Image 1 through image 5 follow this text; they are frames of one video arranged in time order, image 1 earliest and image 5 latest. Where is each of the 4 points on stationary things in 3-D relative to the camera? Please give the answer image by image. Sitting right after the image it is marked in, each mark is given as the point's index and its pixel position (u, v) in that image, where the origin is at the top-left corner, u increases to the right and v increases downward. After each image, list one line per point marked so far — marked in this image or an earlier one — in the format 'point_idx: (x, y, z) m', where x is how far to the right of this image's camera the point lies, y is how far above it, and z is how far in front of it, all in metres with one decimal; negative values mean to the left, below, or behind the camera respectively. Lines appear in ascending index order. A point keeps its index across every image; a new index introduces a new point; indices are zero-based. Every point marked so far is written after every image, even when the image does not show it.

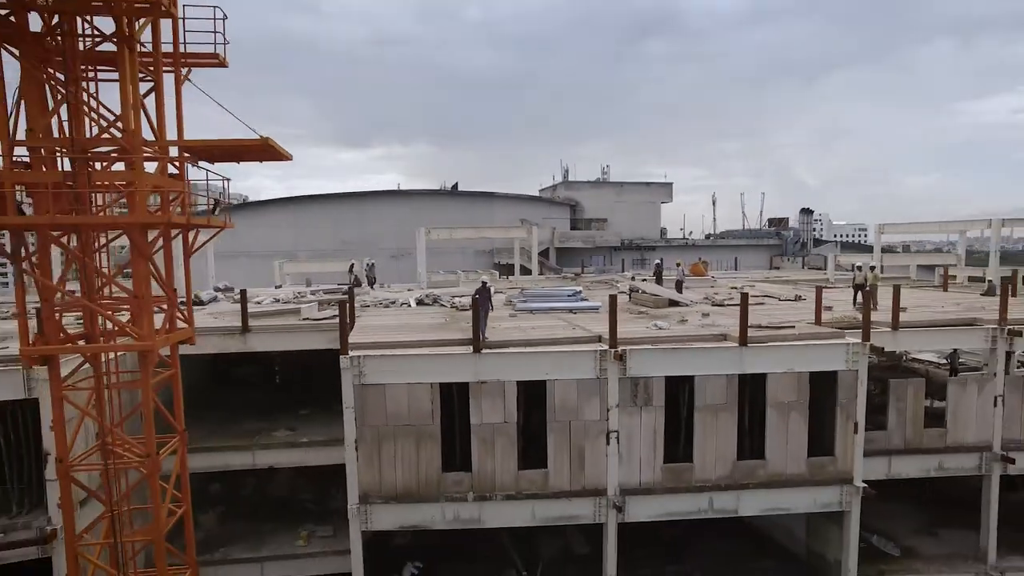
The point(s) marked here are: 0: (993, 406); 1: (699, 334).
0: (+11.5, -2.8, +14.2) m
1: (+4.0, -1.0, +12.9) m
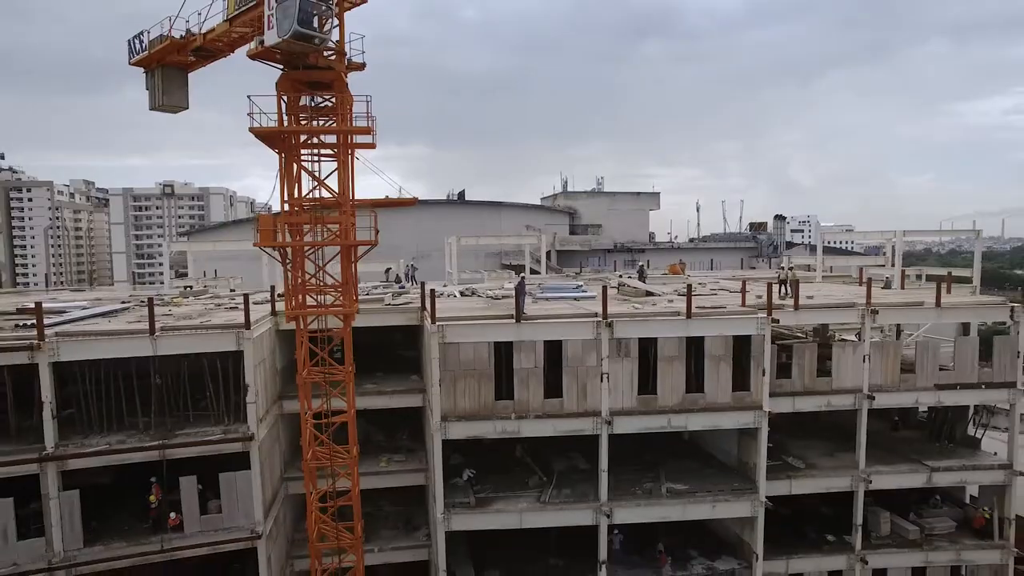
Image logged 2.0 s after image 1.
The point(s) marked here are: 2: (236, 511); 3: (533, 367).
0: (+12.3, -2.6, +21.1) m
1: (+4.9, -0.8, +19.6) m
2: (-8.3, -6.7, +18.1) m
3: (+0.7, -2.5, +18.7) m
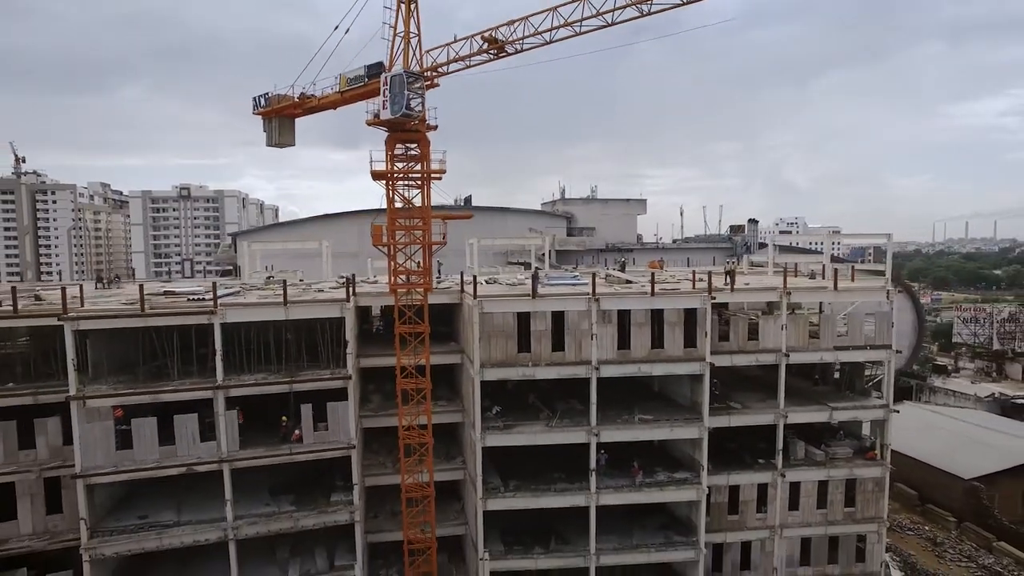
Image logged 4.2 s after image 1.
0: (+13.1, -2.0, +29.2) m
1: (+5.7, -0.2, +27.7) m
2: (-7.6, -6.1, +26.1) m
3: (+1.4, -1.9, +26.8) m
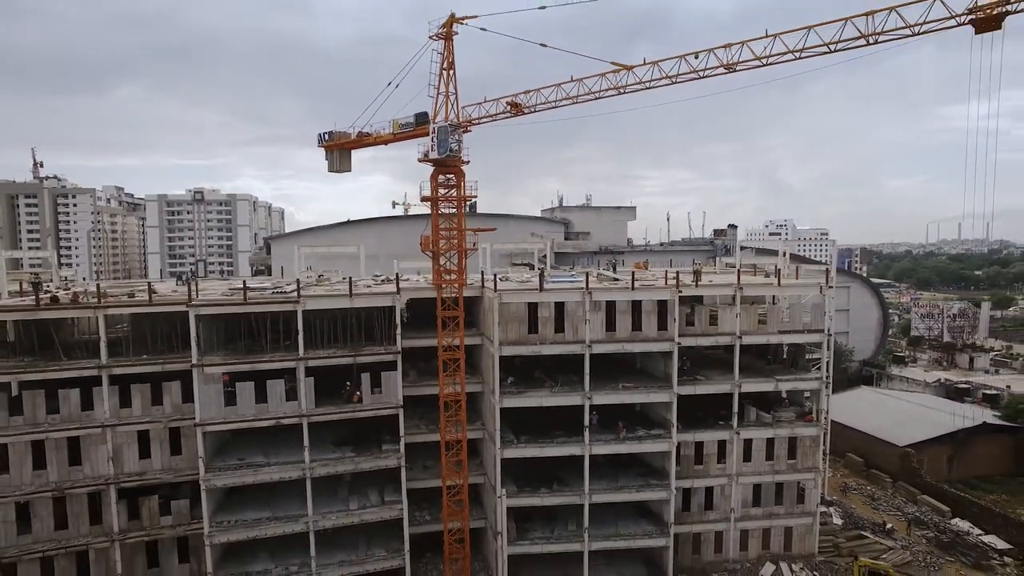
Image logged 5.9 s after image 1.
0: (+13.7, -1.8, +36.9) m
1: (+6.3, +0.1, +35.3) m
2: (-6.9, -5.9, +33.6) m
3: (+2.1, -1.6, +34.4) m
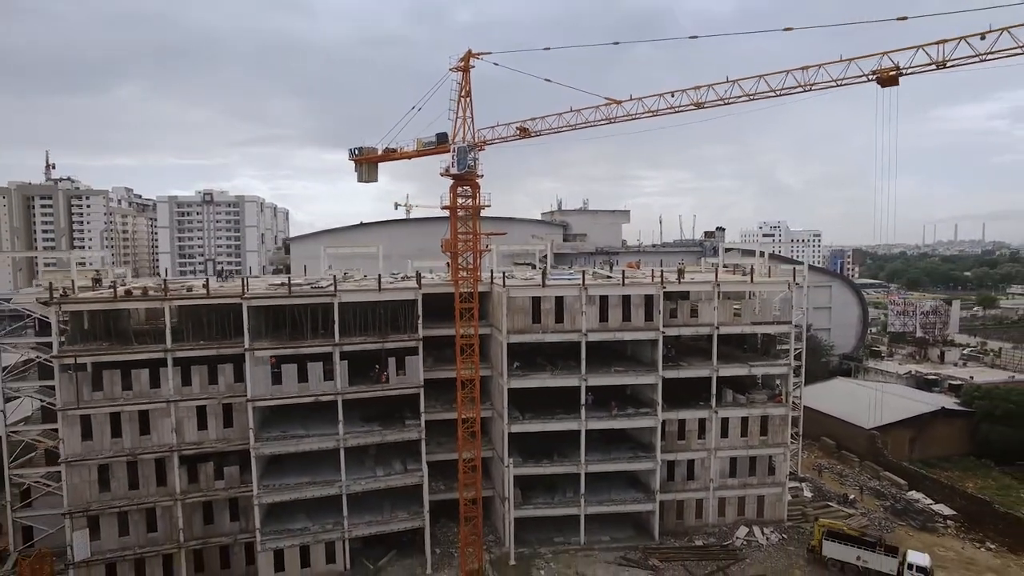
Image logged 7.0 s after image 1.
0: (+14.1, -1.5, +42.1) m
1: (+6.8, +0.3, +40.5) m
2: (-6.5, -5.6, +38.7) m
3: (+2.5, -1.4, +39.5) m
